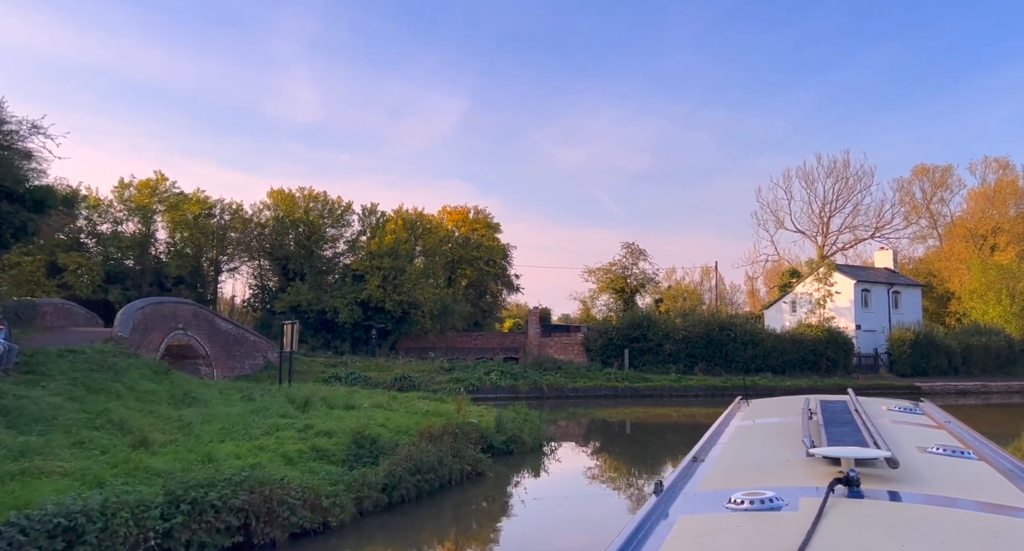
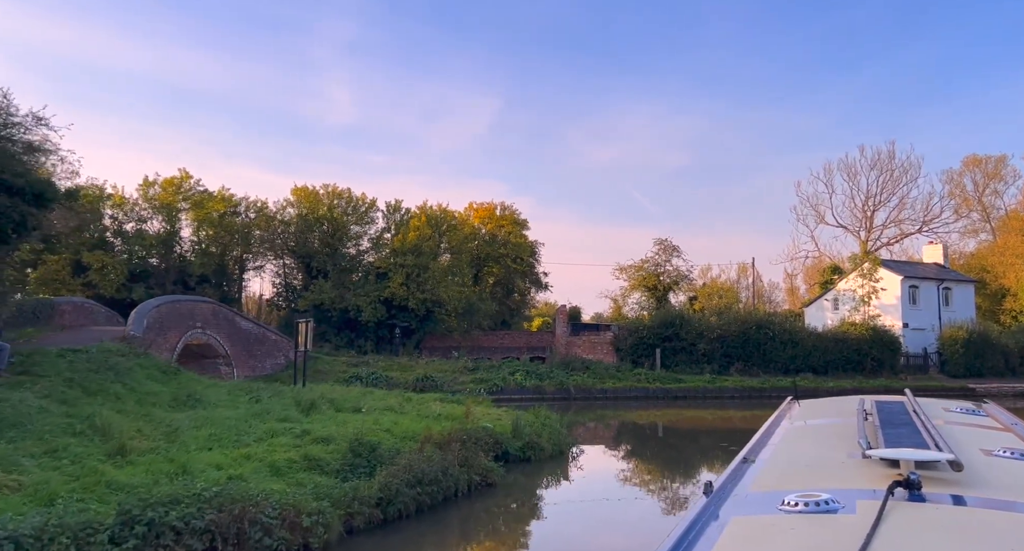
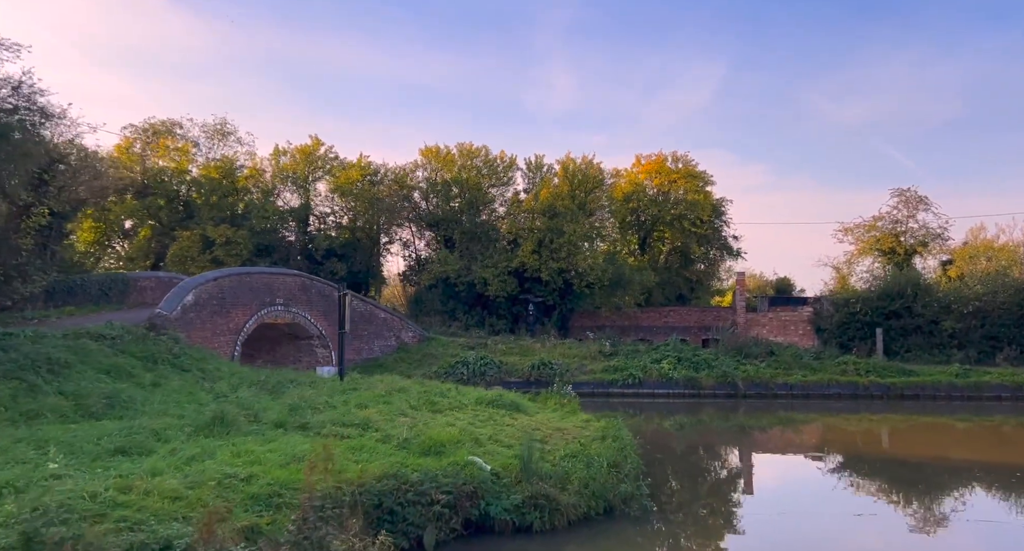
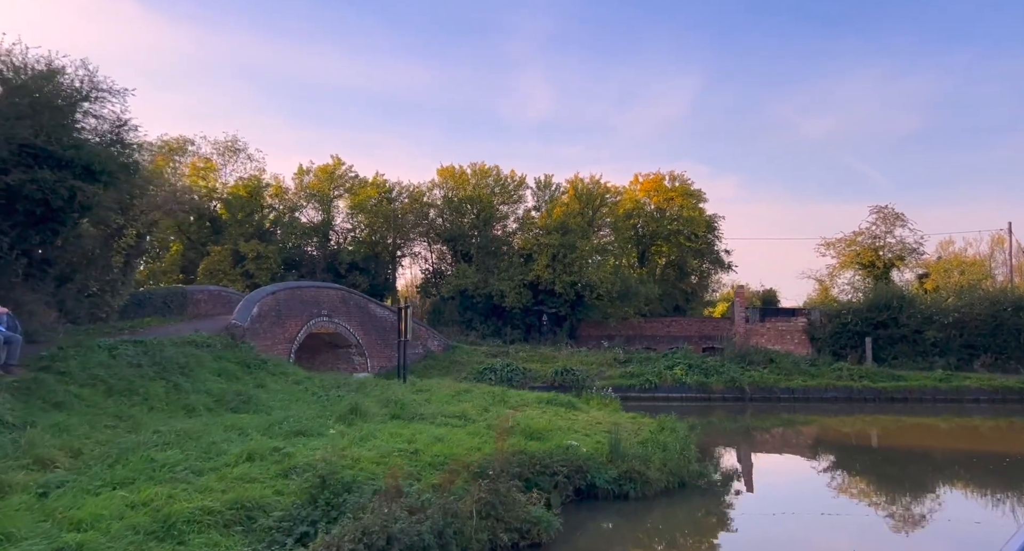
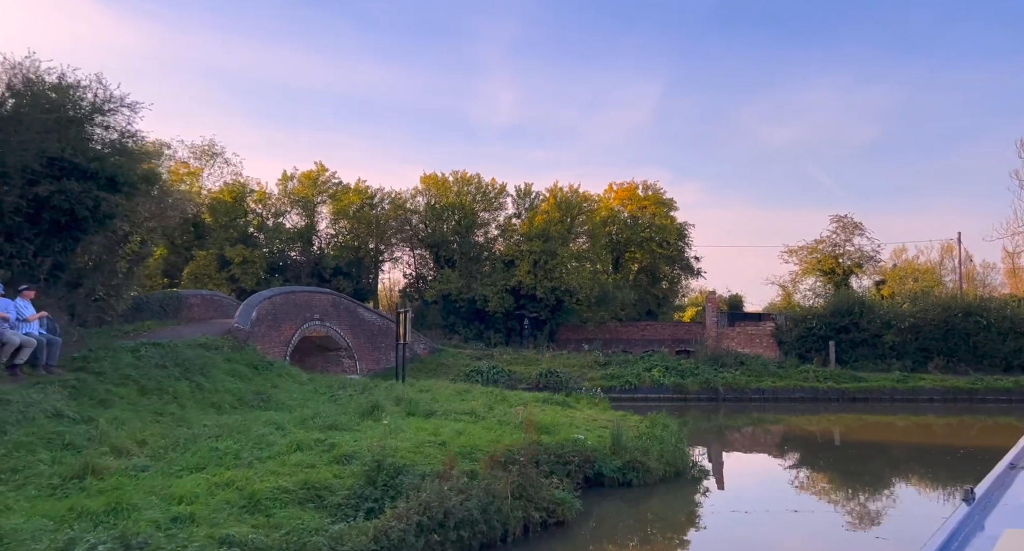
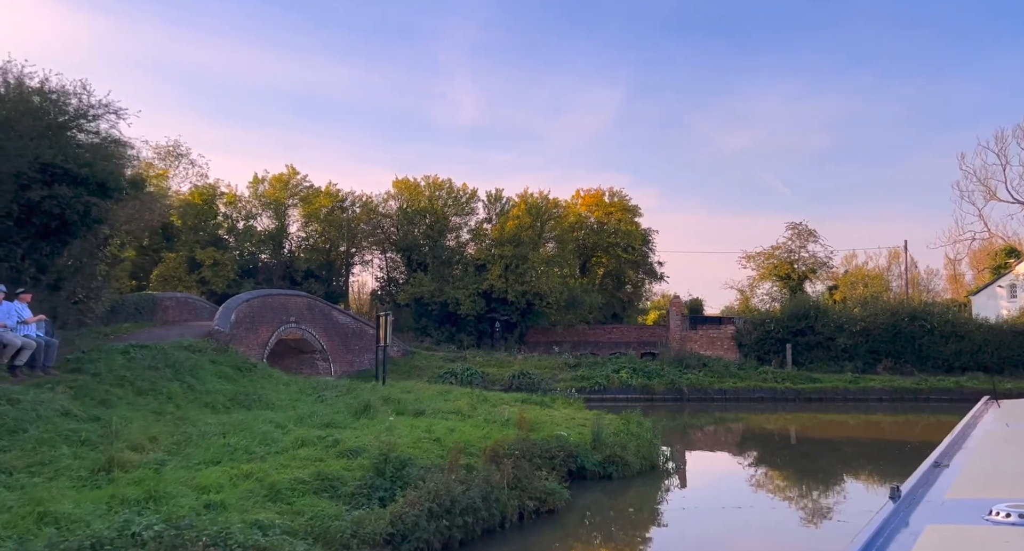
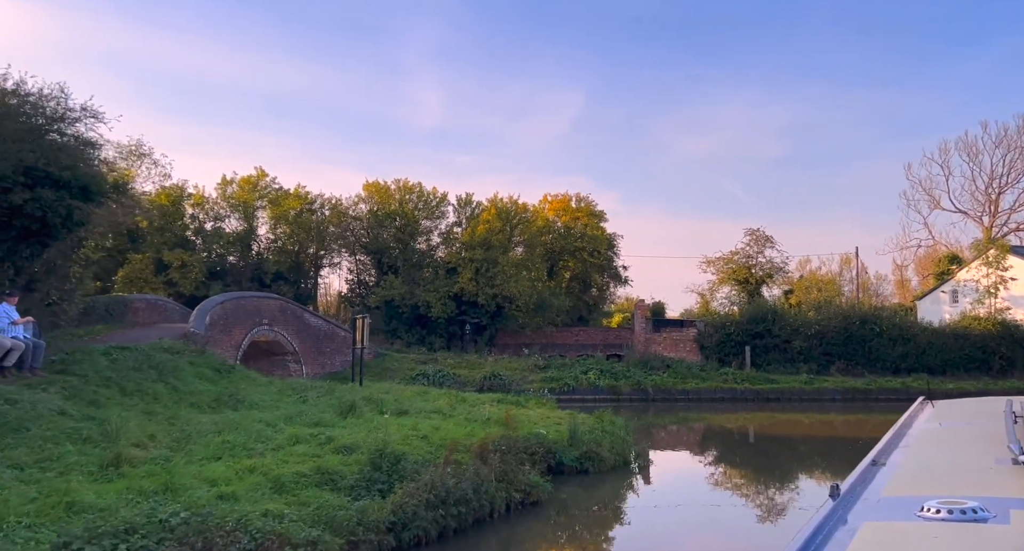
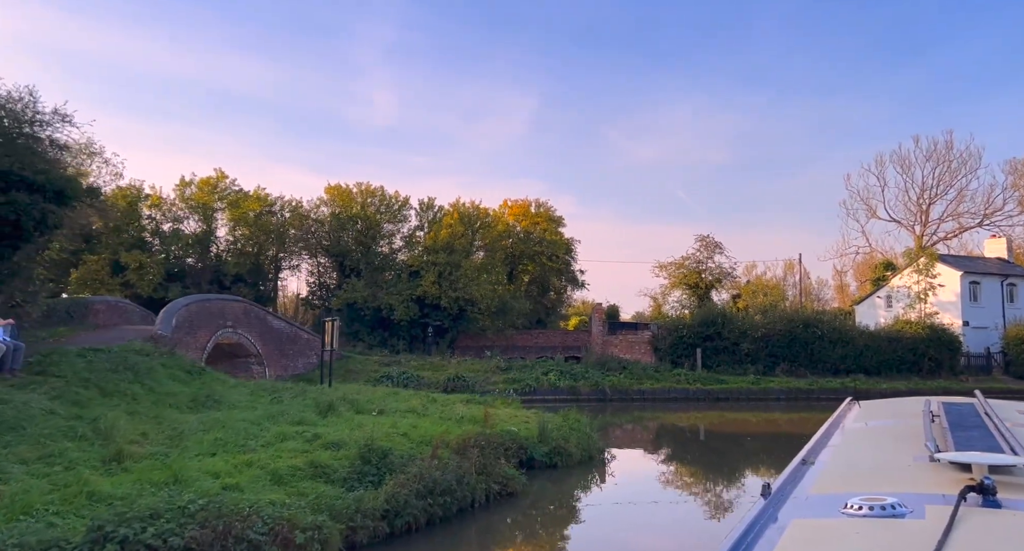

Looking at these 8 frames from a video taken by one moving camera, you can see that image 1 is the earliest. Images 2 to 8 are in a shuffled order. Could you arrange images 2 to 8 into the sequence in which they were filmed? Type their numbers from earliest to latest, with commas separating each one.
2, 8, 7, 6, 5, 4, 3
